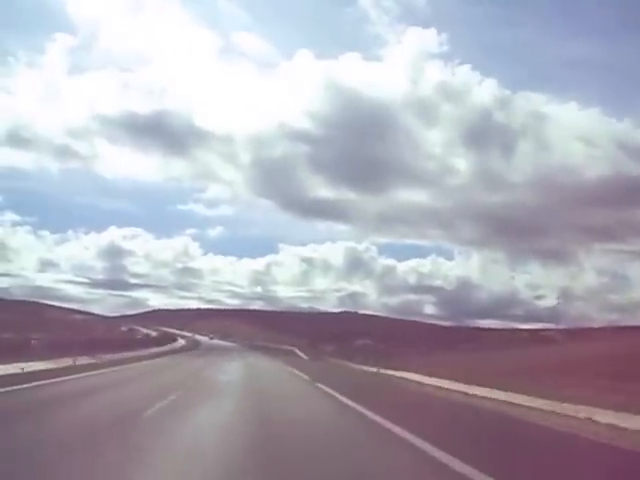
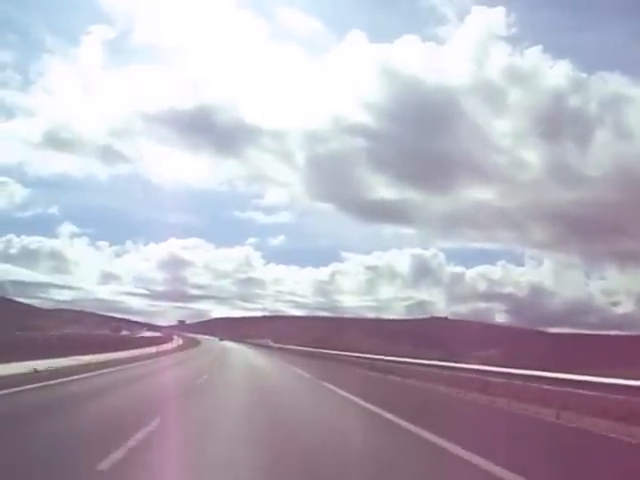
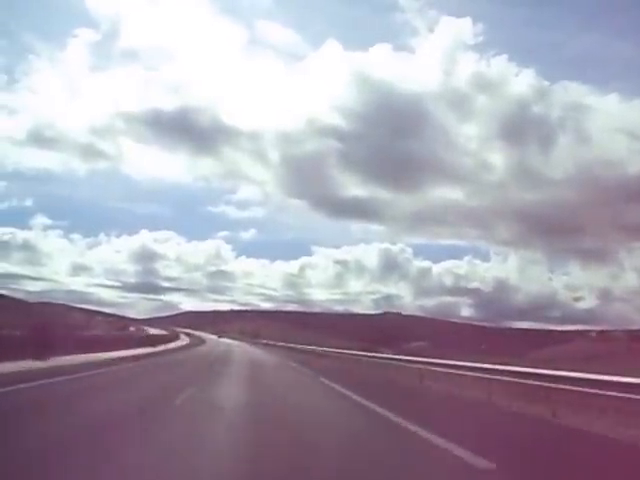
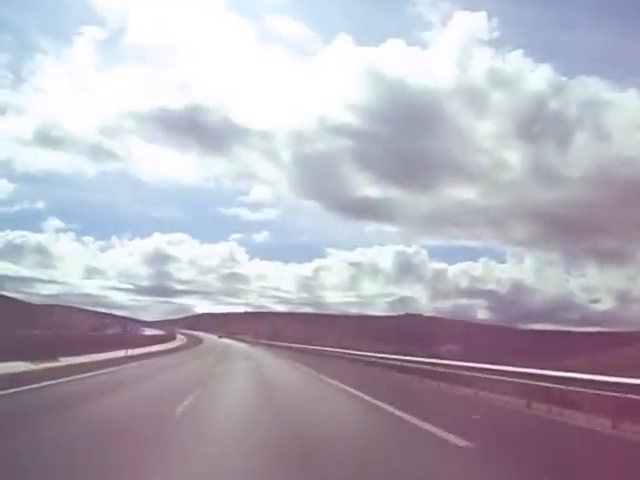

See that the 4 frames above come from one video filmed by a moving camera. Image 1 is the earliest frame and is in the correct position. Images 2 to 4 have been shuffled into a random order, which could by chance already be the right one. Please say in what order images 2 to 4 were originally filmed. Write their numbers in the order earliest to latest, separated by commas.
3, 4, 2
